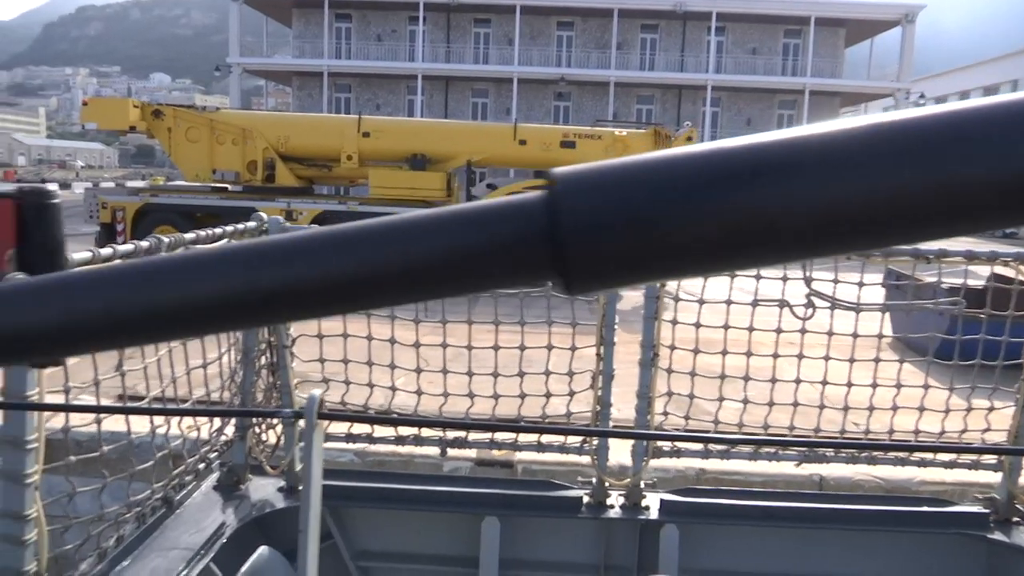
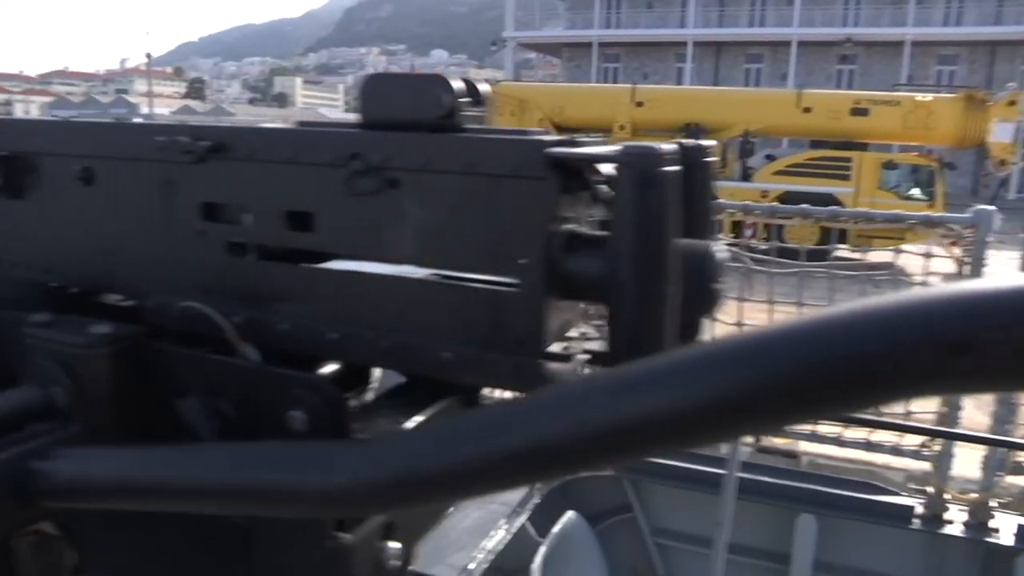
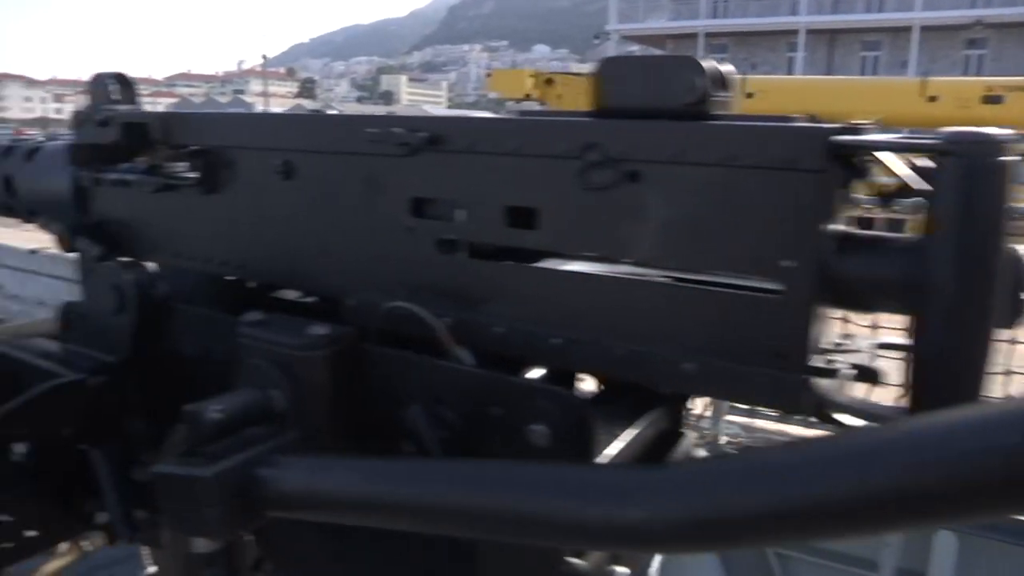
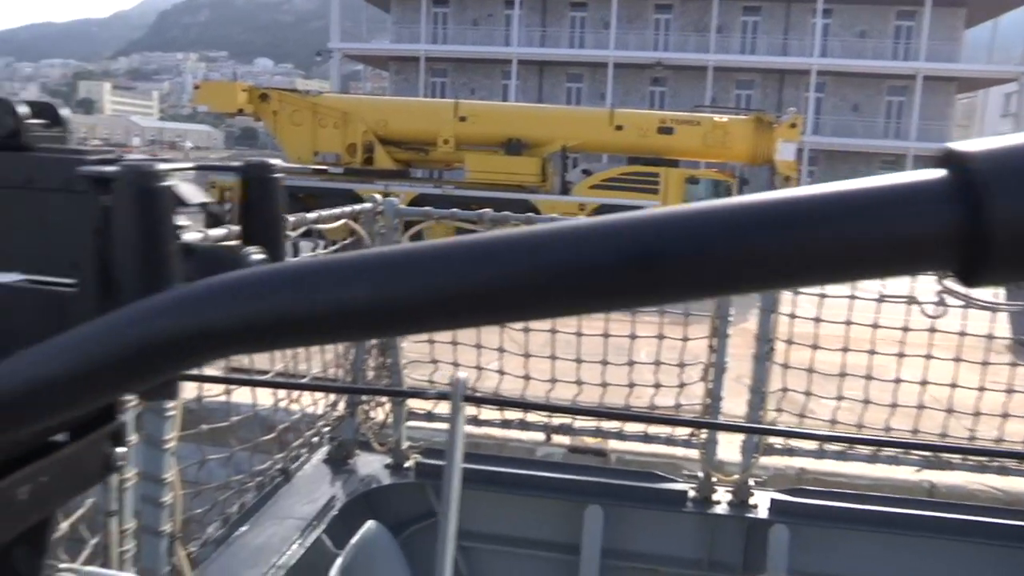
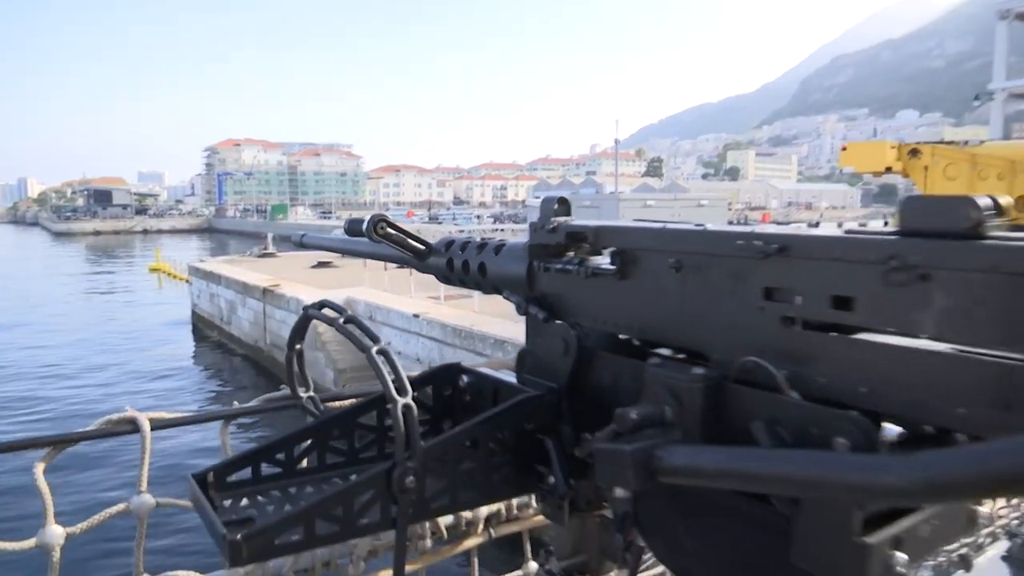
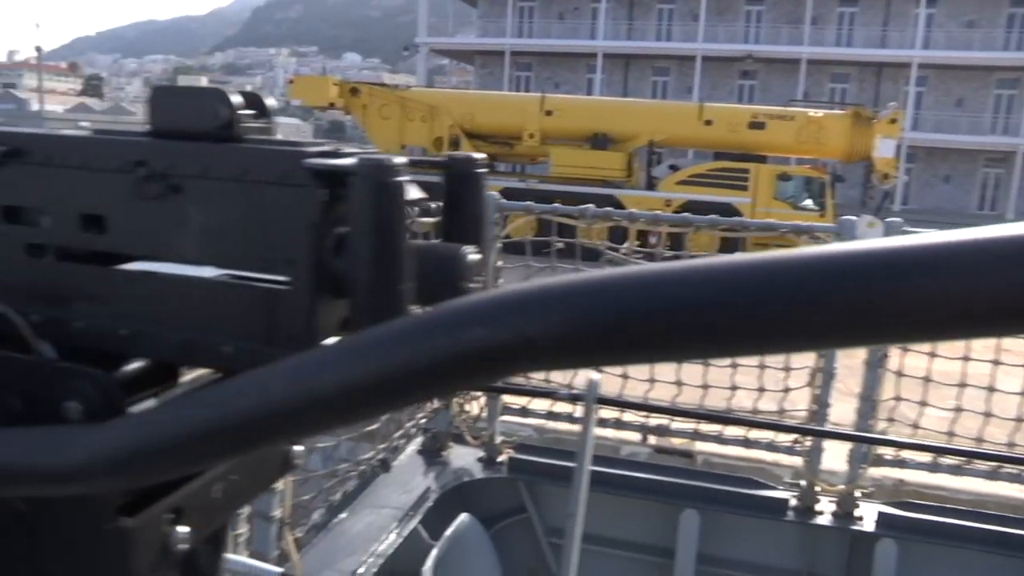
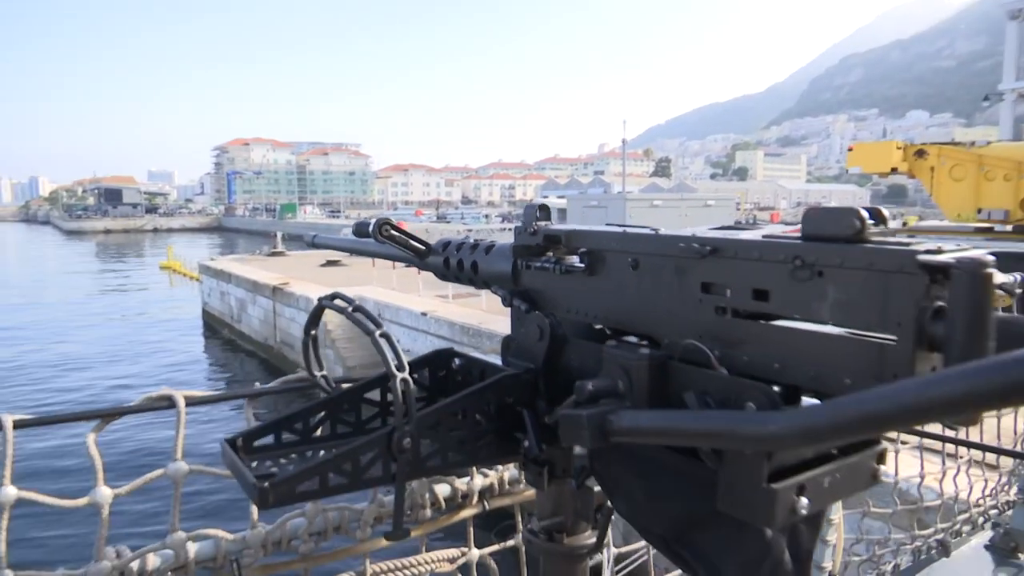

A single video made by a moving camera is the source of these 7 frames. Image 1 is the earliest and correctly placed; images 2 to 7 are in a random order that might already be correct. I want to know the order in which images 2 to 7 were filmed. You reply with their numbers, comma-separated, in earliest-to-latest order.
4, 6, 2, 3, 5, 7
